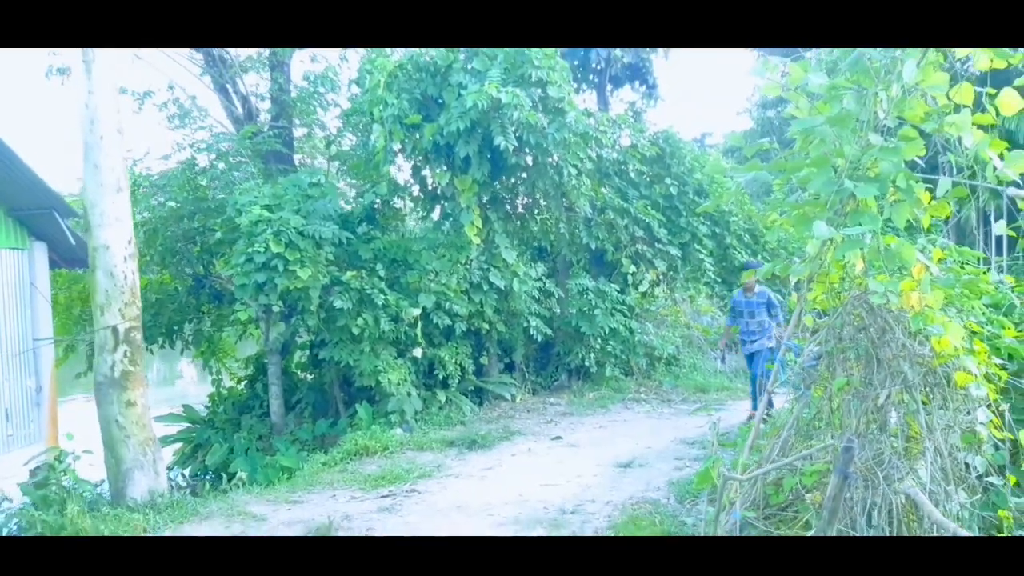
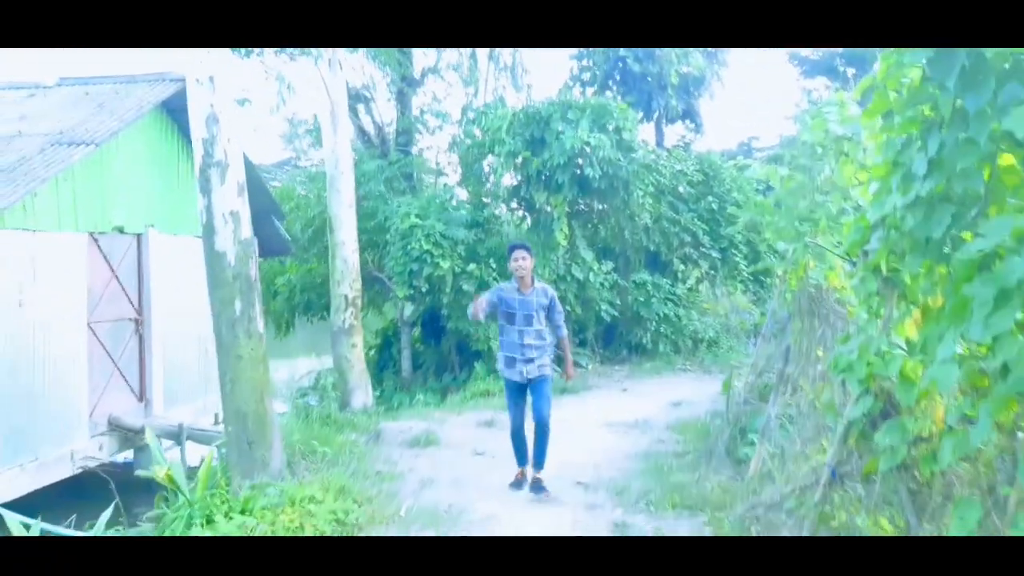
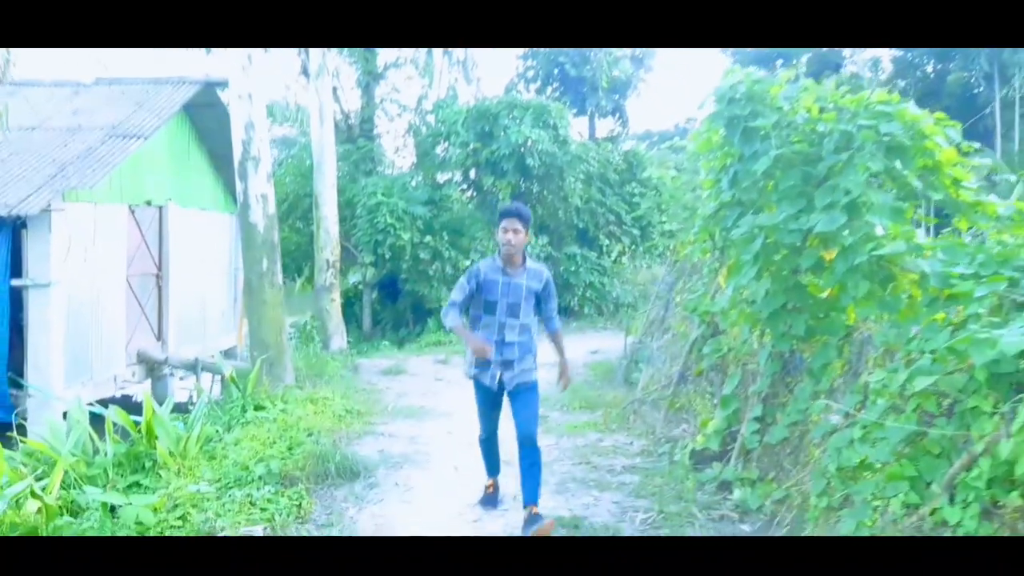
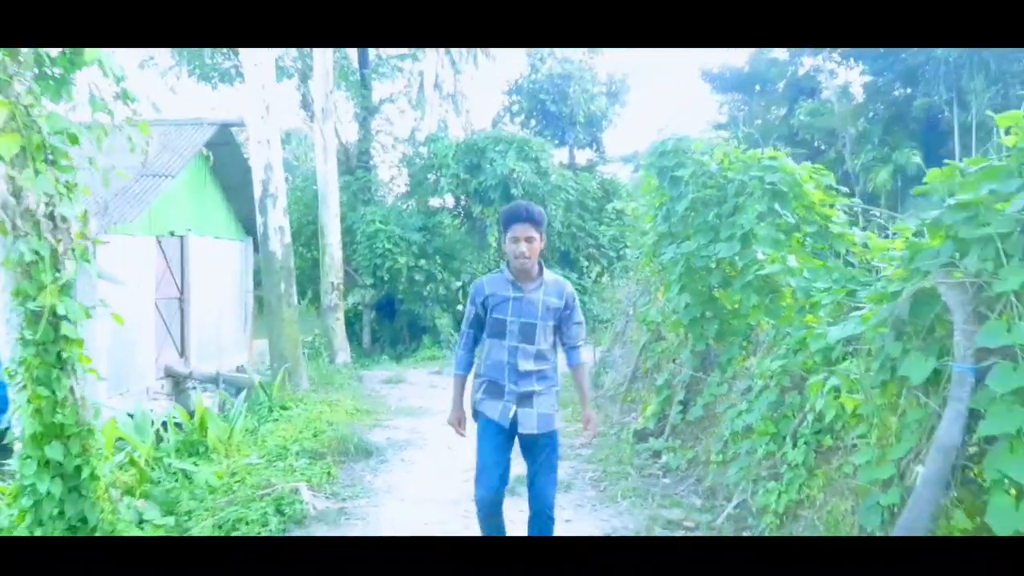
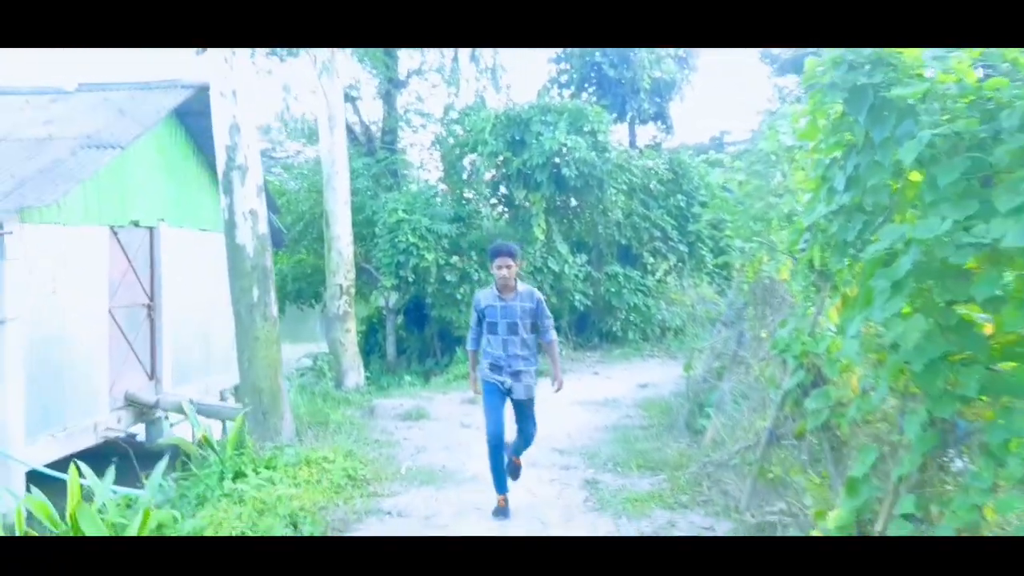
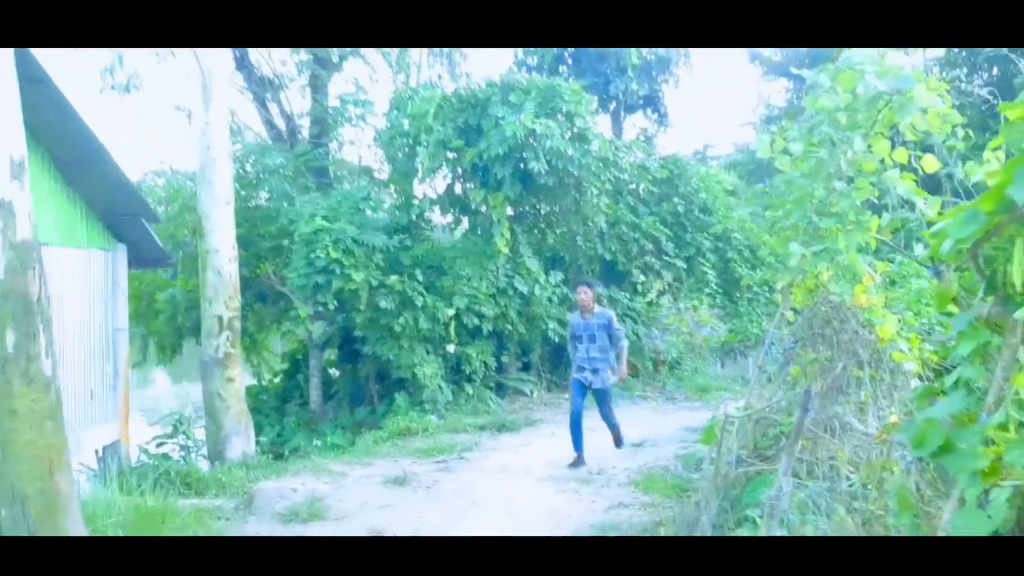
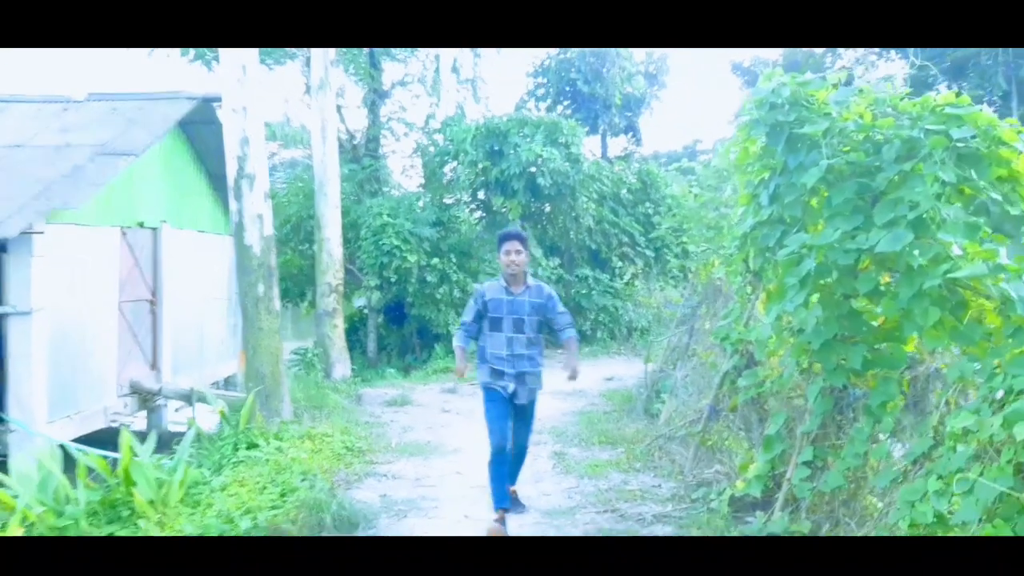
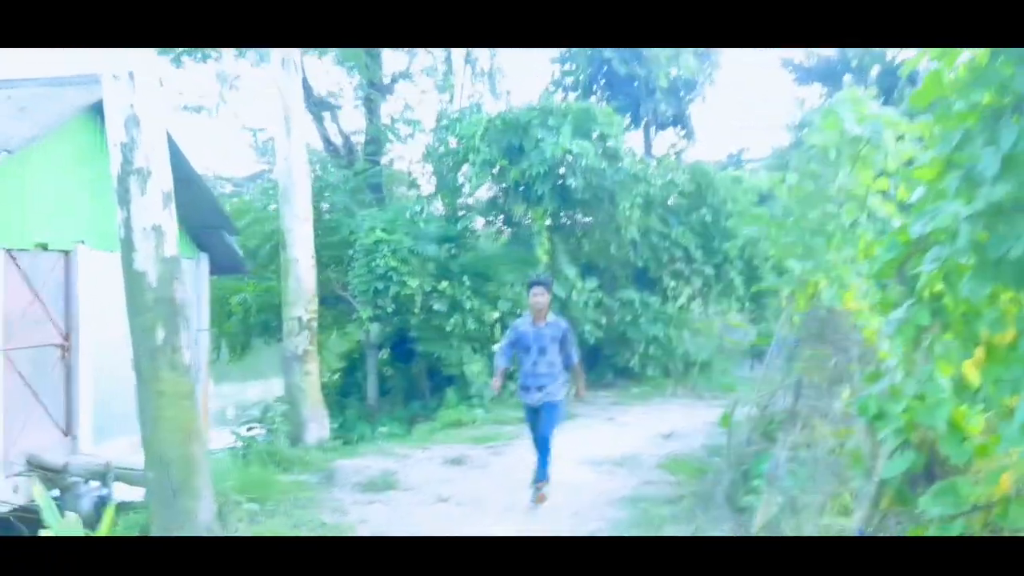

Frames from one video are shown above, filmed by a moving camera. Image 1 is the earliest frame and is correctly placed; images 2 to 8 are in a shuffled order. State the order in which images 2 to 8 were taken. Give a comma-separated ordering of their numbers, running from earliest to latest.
6, 8, 2, 5, 7, 3, 4
